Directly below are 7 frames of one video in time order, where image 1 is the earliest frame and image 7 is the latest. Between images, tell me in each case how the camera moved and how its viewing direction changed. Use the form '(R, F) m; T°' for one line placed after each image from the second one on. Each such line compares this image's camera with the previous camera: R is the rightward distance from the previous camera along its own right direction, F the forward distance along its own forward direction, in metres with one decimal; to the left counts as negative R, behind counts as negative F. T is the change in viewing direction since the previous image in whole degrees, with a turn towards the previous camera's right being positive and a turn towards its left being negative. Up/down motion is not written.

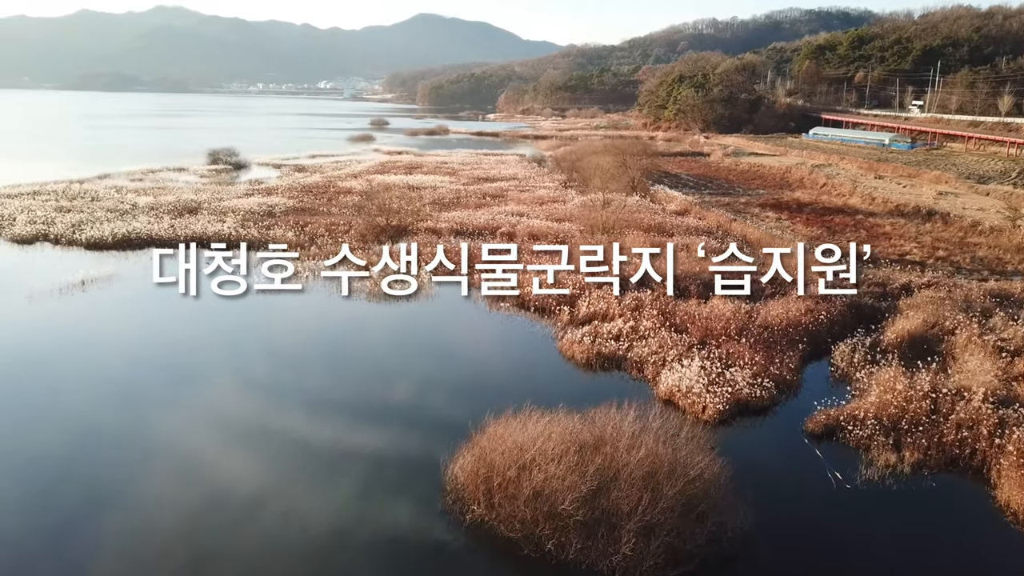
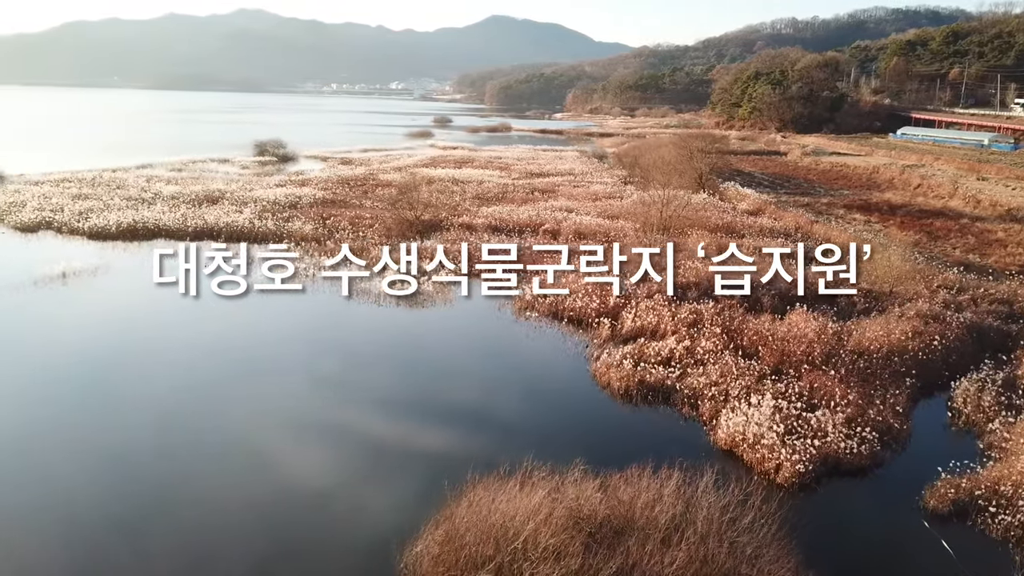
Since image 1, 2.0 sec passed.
(+0.6, +2.7) m; -5°
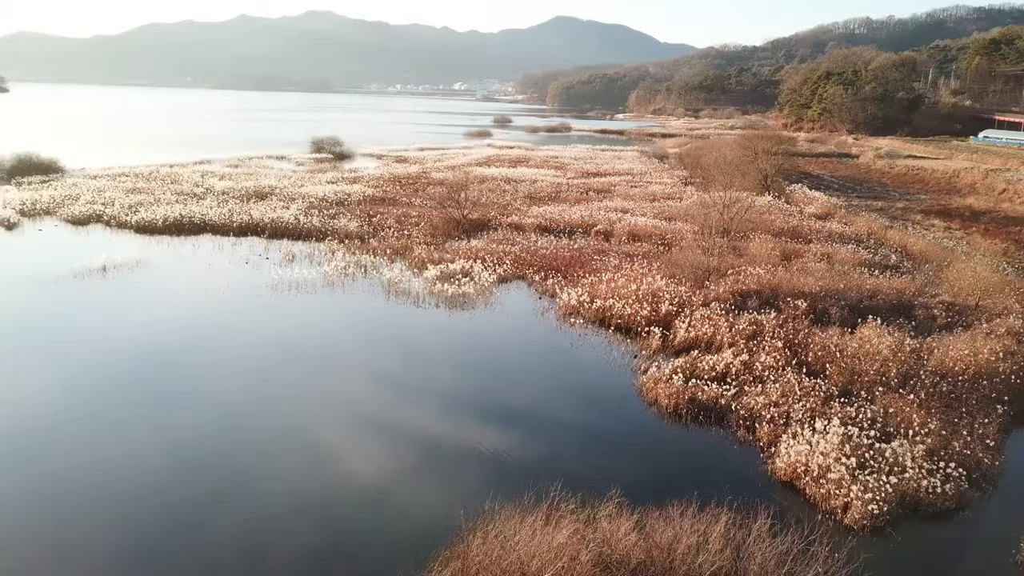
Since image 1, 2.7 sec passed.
(+0.2, +0.8) m; -4°
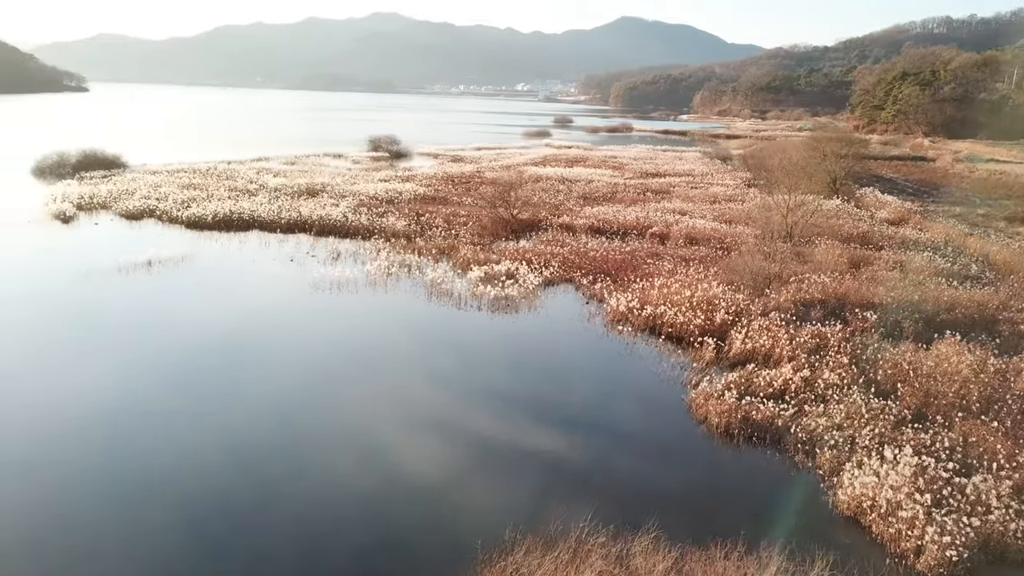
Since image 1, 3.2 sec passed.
(+0.2, +0.6) m; -4°
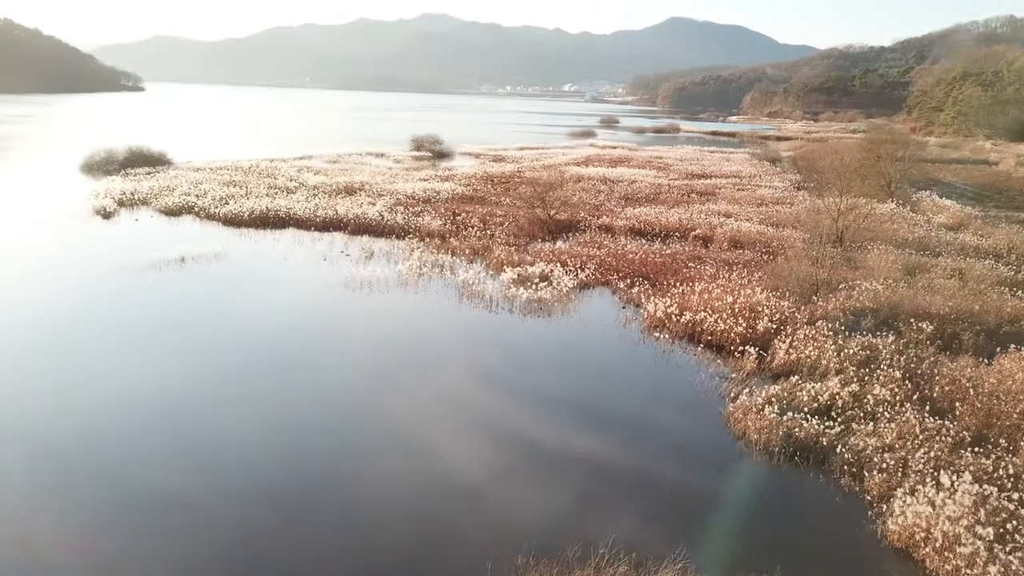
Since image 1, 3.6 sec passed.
(+0.2, +0.4) m; -3°
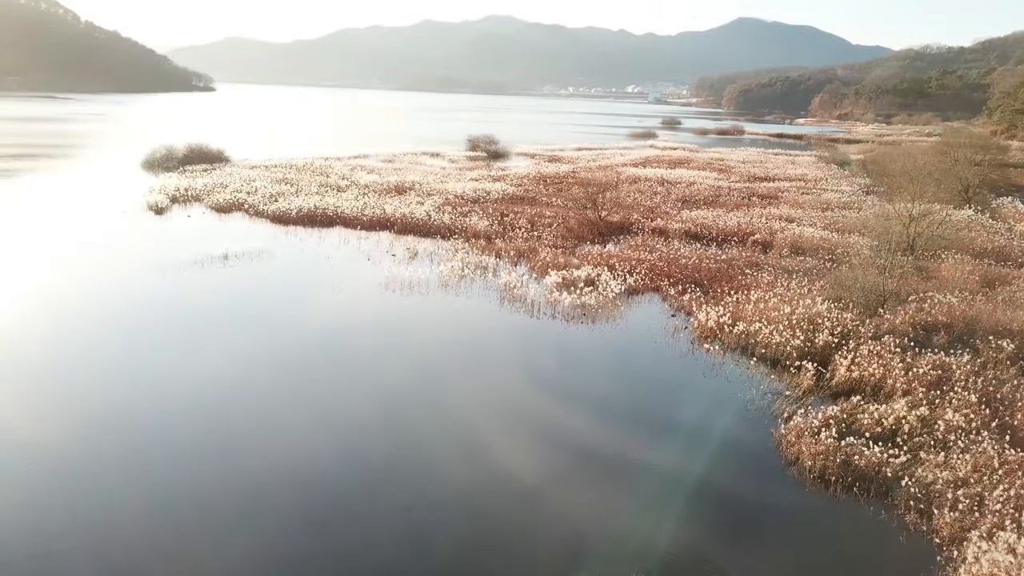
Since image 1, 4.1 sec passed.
(+0.2, +0.5) m; -4°
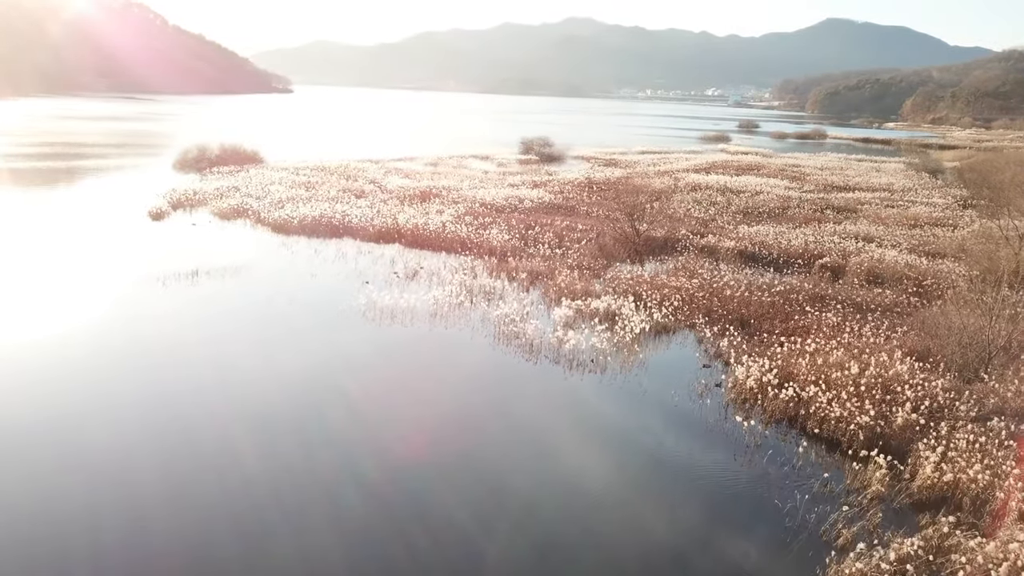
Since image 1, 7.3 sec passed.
(+1.0, +2.4) m; -5°
